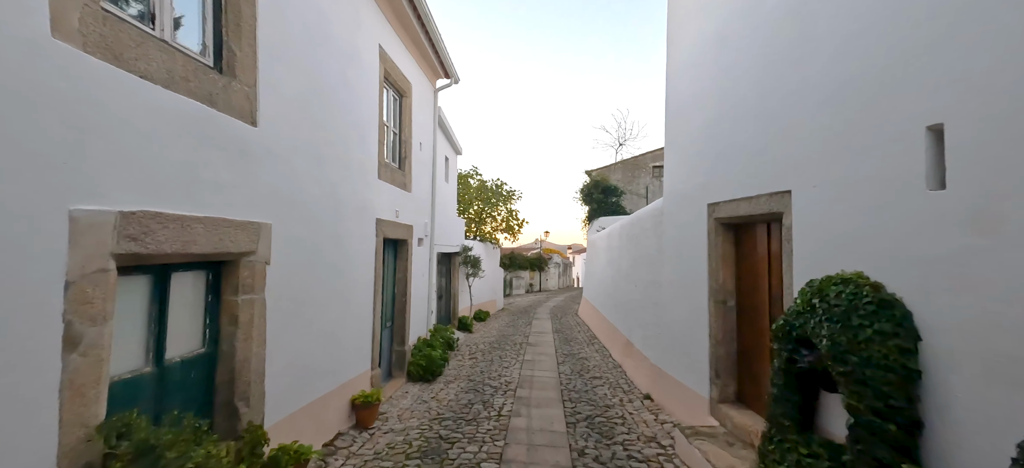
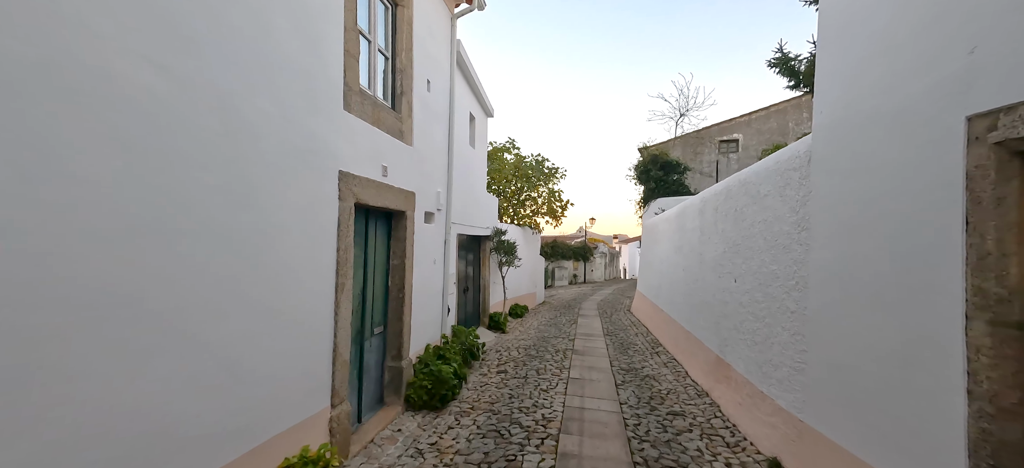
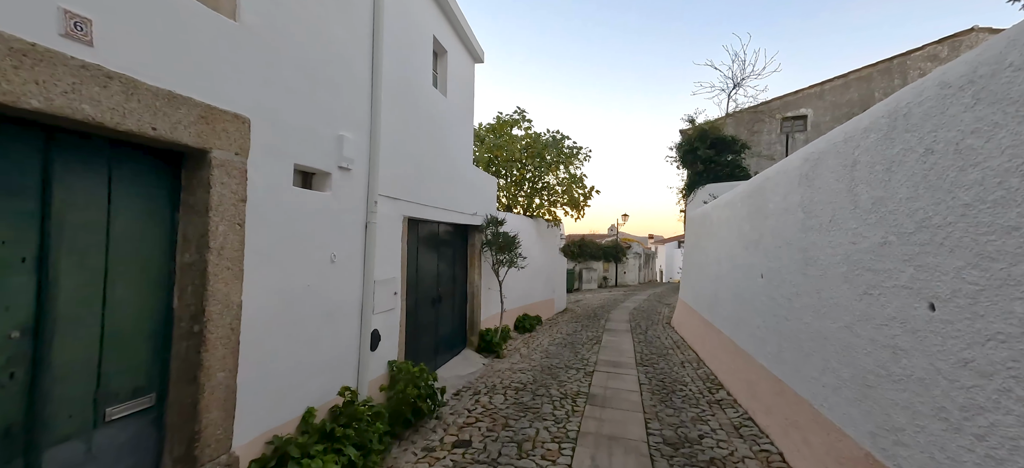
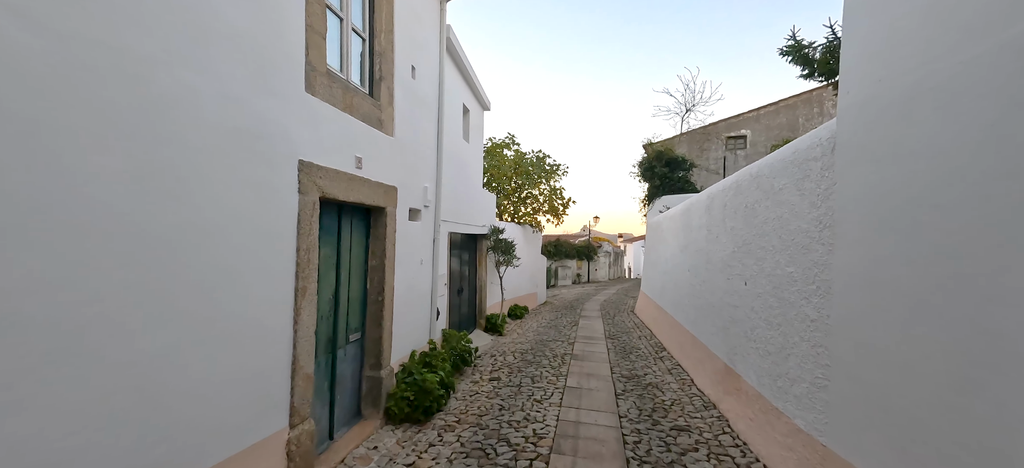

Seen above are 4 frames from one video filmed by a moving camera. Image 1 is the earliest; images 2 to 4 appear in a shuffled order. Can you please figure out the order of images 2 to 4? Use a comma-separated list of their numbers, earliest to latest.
2, 4, 3
